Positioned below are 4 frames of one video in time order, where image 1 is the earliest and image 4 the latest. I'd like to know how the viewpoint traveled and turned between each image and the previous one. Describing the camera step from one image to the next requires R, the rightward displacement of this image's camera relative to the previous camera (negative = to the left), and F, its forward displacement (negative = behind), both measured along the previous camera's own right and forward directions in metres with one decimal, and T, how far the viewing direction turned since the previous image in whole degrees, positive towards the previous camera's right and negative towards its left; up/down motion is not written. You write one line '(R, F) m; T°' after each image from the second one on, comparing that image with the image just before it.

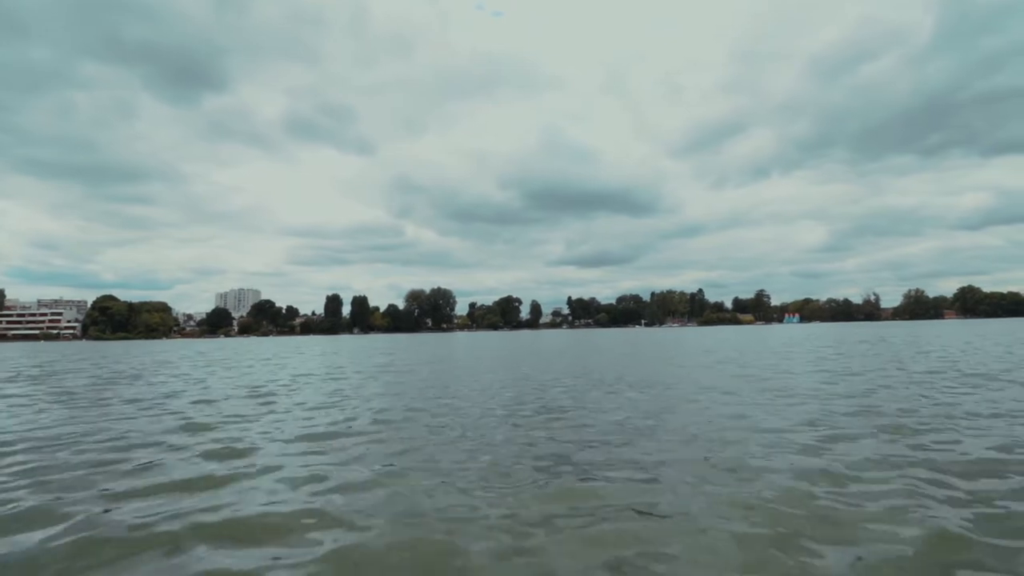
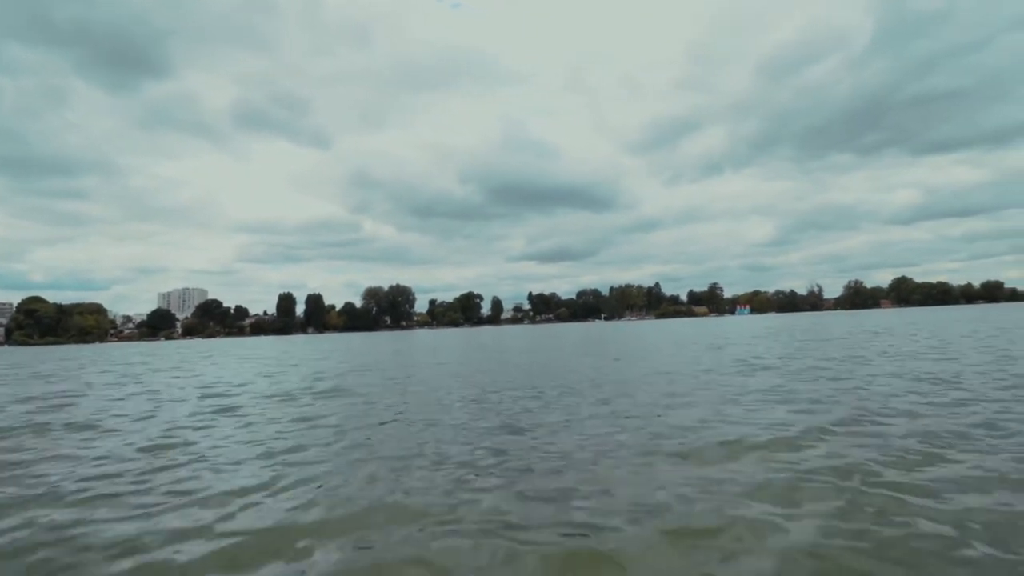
(-0.3, +2.4) m; +4°
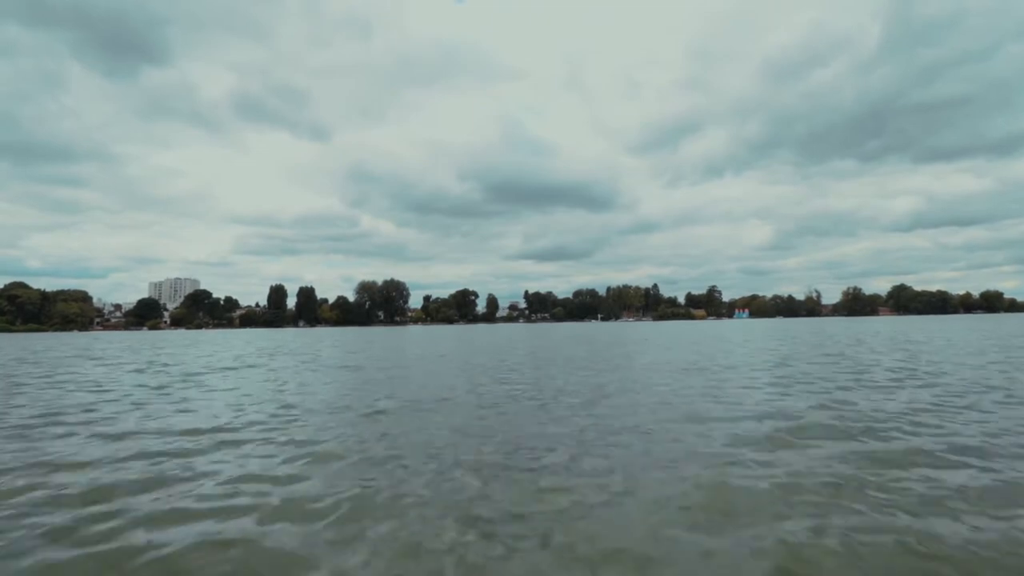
(+0.6, +0.9) m; 0°
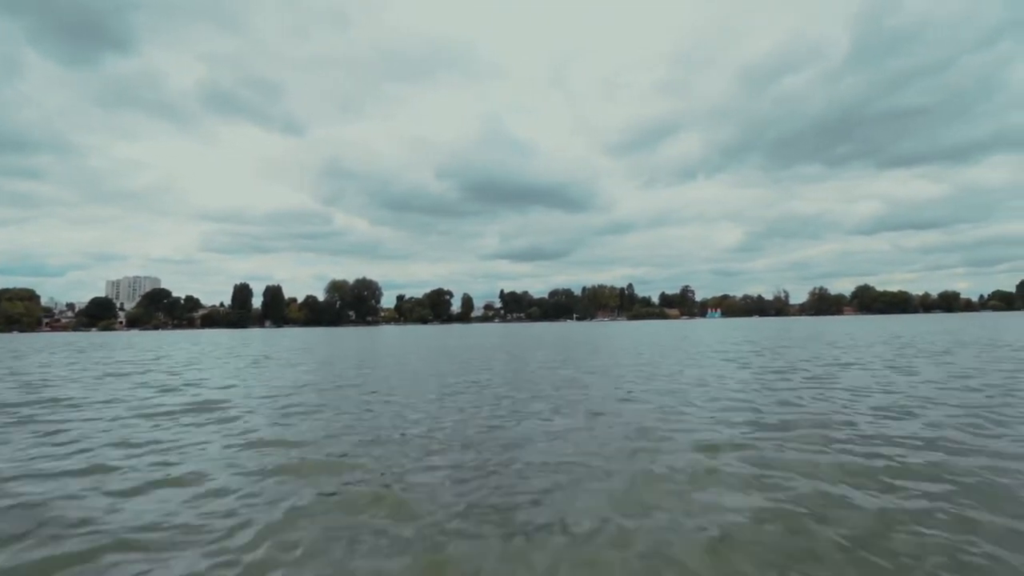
(0.0, +2.2) m; +2°
